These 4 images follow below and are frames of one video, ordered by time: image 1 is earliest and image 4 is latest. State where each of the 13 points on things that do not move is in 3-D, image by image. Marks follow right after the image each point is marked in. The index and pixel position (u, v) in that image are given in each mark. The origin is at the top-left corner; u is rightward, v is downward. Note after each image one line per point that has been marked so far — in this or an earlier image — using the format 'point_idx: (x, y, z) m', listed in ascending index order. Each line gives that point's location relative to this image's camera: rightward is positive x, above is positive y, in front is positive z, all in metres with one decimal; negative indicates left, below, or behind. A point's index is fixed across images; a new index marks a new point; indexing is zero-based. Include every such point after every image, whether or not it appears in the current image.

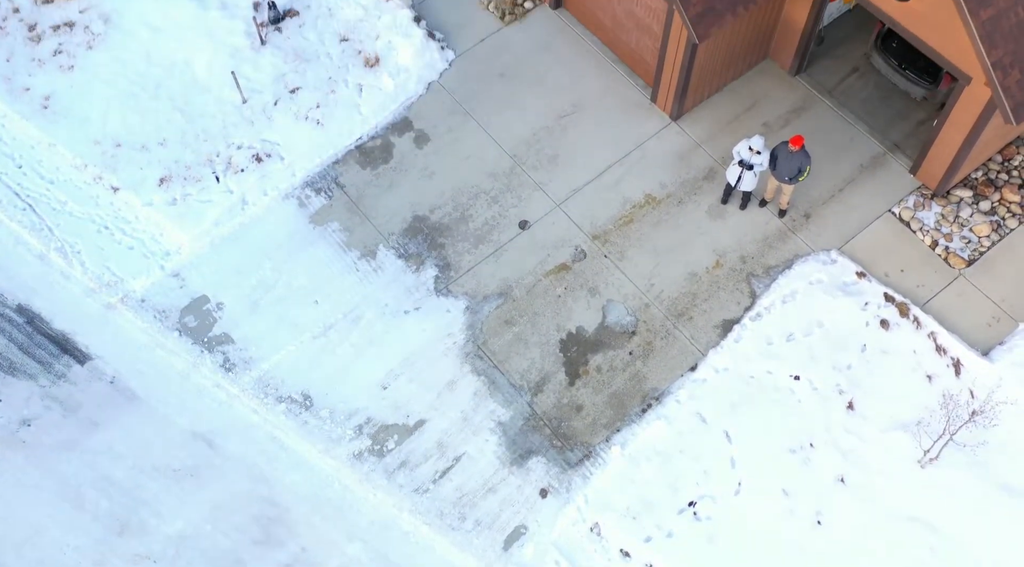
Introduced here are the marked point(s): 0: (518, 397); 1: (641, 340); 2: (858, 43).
0: (0.0, -1.2, +9.8) m
1: (+1.3, -0.6, +9.7) m
2: (+3.9, +2.7, +10.8) m
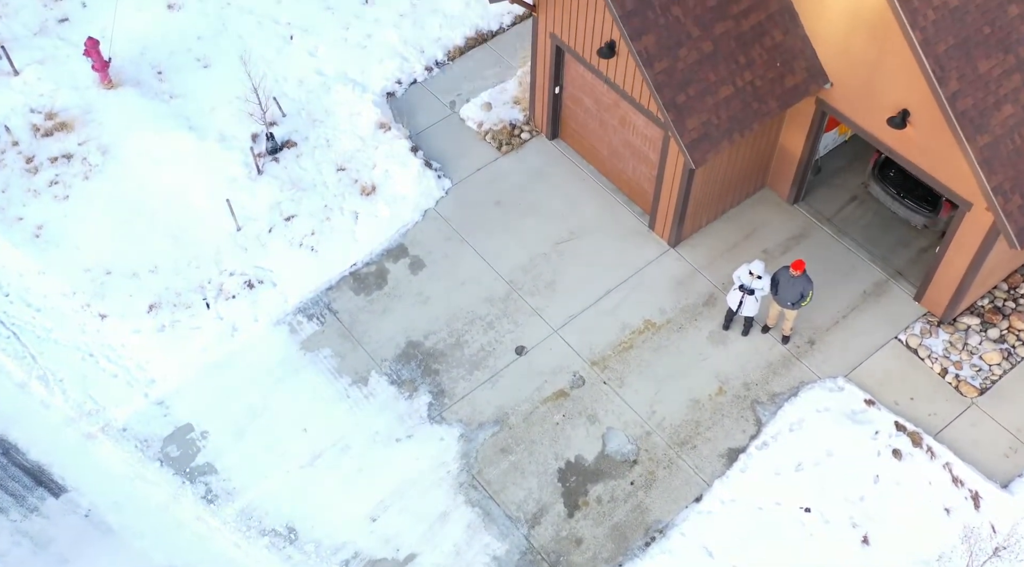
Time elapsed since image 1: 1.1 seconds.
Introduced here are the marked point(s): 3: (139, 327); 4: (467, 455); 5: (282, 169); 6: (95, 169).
0: (0.0, -2.4, +9.4) m
1: (+1.3, -1.8, +9.4) m
2: (+3.9, +1.3, +10.8) m
3: (-4.6, -0.6, +11.7) m
4: (-0.5, -1.8, +10.0) m
5: (-3.2, +1.6, +13.2) m
6: (-5.9, +1.6, +13.4) m
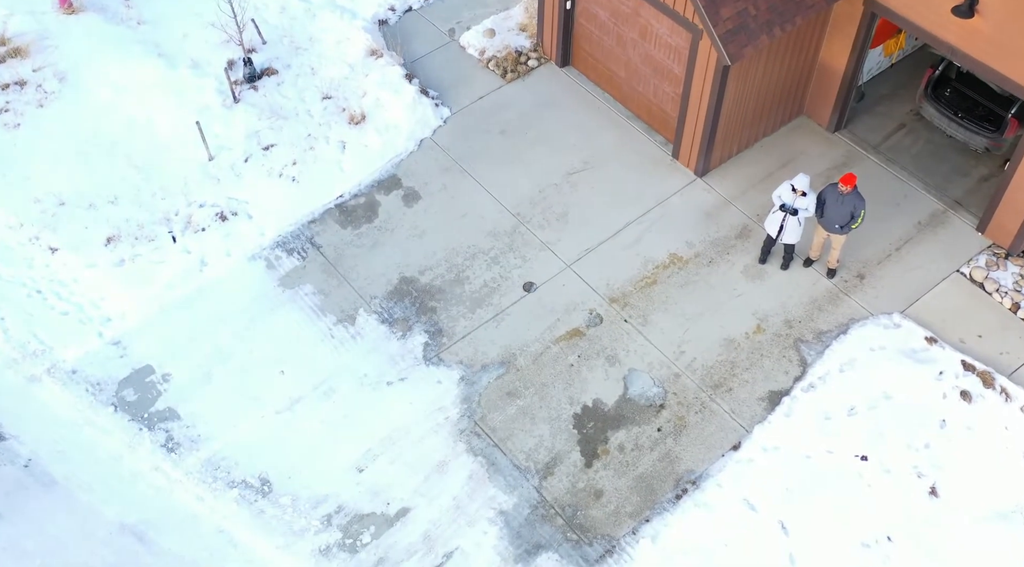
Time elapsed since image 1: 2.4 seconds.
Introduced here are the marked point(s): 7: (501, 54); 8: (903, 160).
0: (+0.1, -1.7, +8.2) m
1: (+1.4, -1.1, +8.3) m
2: (+4.0, +1.9, +9.8) m
3: (-4.5, +0.3, +10.3) m
4: (-0.4, -1.1, +8.8) m
5: (-3.2, +2.3, +11.9) m
6: (-5.9, +2.4, +12.1) m
7: (-0.1, +2.8, +11.6) m
8: (+3.8, +1.2, +9.3) m
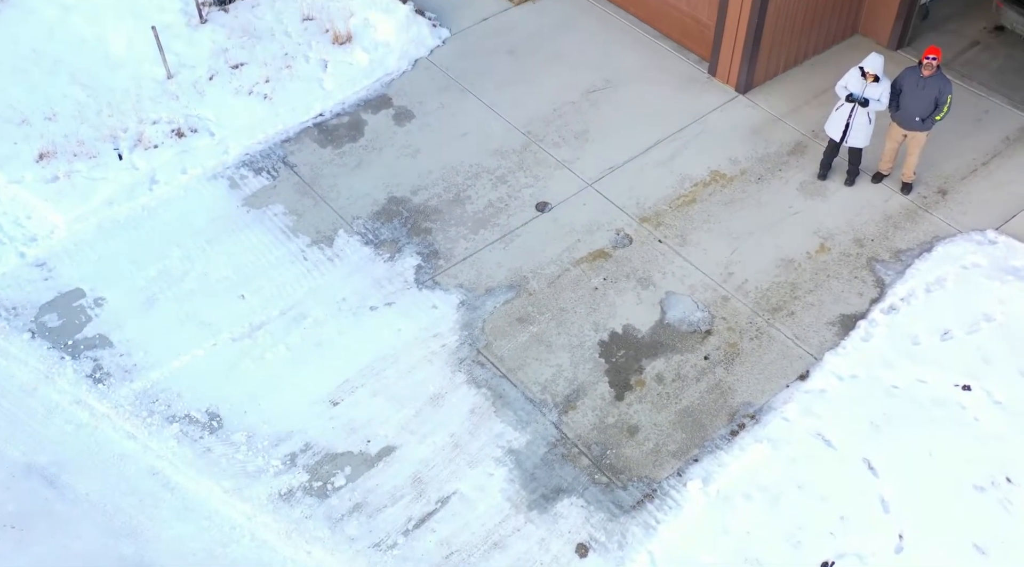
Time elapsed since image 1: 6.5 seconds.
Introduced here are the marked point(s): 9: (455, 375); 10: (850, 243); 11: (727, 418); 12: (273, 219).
0: (+0.2, -0.9, +6.7) m
1: (+1.5, -0.4, +6.8) m
2: (+4.2, +2.4, +8.7) m
3: (-4.5, +1.1, +8.7) m
4: (-0.3, -0.3, +7.3) m
5: (-3.1, +2.9, +10.5) m
6: (-5.8, +3.1, +10.5) m
7: (0.0, +3.3, +10.4) m
8: (+4.0, +1.8, +8.1) m
9: (-0.4, -0.7, +7.0) m
10: (+2.6, +0.3, +7.2) m
11: (+1.4, -0.9, +6.4) m
12: (-2.1, +0.6, +8.3) m
